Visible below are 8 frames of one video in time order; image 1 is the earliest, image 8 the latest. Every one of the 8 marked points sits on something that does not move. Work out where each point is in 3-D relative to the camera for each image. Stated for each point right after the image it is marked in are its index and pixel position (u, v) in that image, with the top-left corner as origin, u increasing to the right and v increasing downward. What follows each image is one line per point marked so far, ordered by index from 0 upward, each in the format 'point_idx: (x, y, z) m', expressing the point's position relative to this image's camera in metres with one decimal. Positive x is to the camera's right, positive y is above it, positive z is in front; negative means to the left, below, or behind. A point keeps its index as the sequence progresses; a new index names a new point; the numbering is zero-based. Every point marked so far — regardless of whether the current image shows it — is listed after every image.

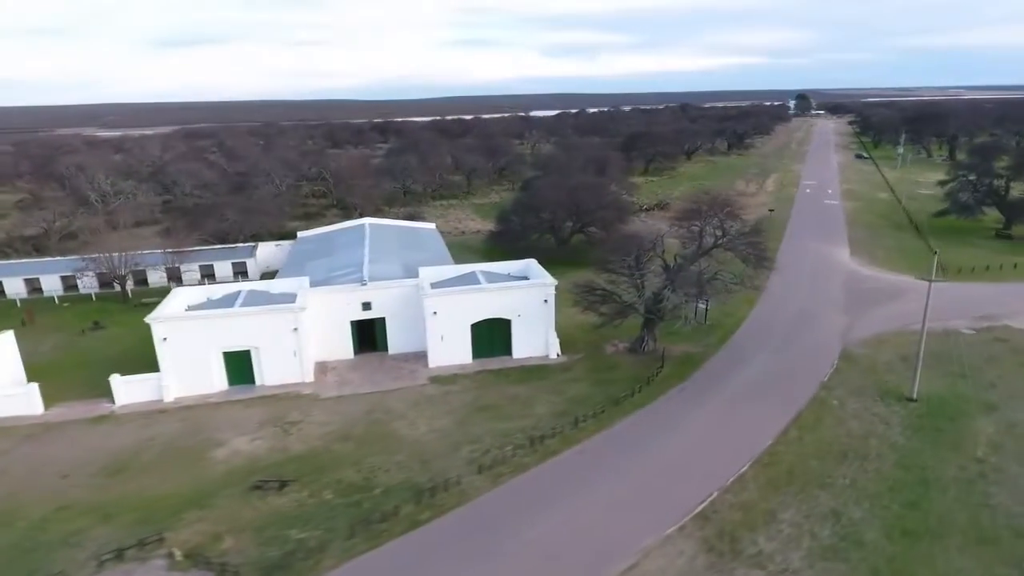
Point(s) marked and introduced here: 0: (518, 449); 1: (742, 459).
0: (+0.1, -5.0, +19.5) m
1: (+6.8, -5.1, +18.7) m
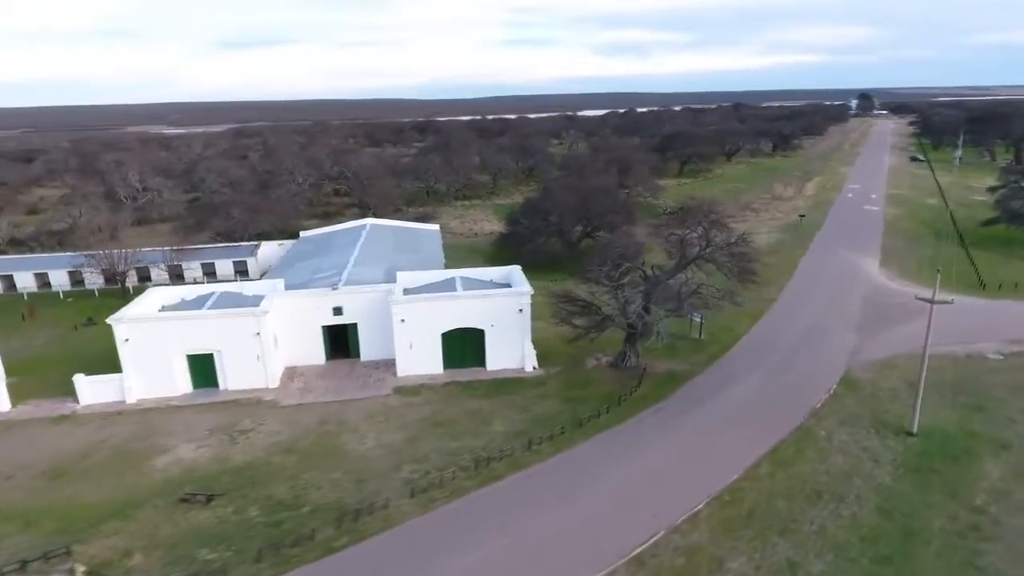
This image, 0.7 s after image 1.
0: (-1.5, -5.4, +18.2) m
1: (+5.1, -5.6, +17.0) m
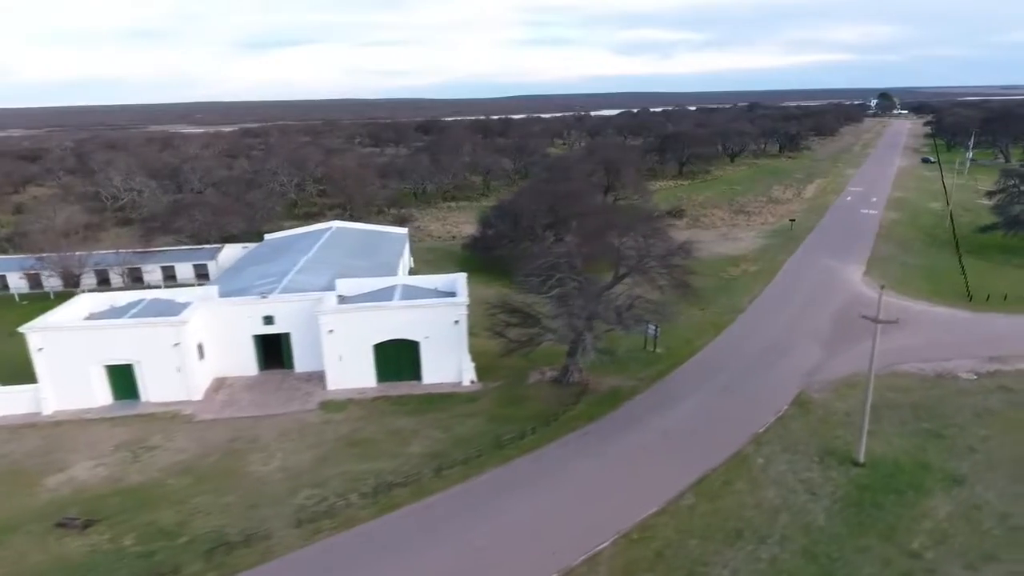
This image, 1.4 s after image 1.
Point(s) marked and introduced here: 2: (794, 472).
0: (-4.2, -5.7, +17.0) m
1: (+2.4, -6.1, +15.6) m
2: (+8.0, -5.2, +17.8) m
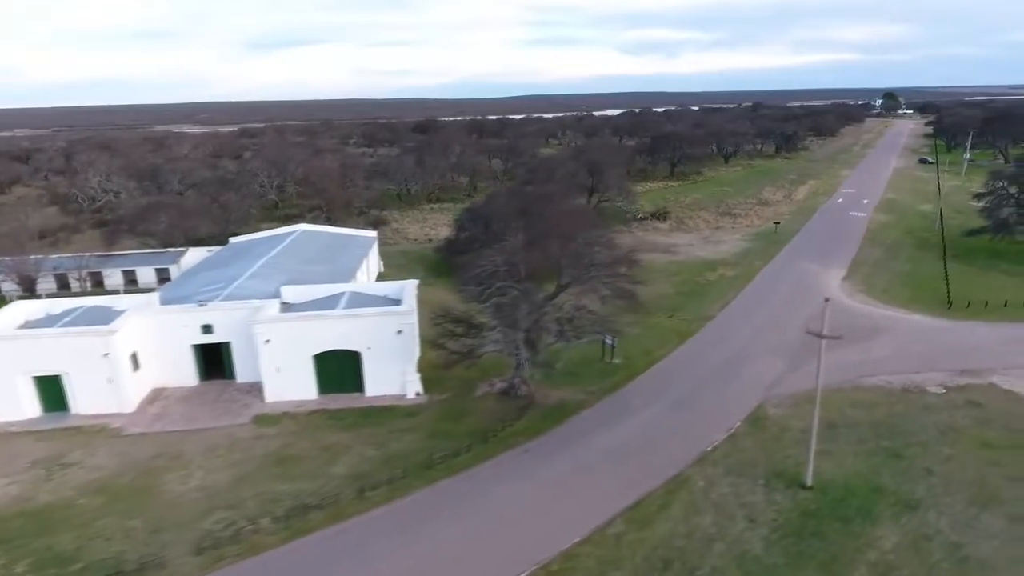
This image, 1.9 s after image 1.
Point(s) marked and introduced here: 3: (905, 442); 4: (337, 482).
0: (-6.2, -6.0, +16.0) m
1: (+0.3, -6.4, +14.5) m
2: (+6.0, -5.6, +16.7) m
3: (+12.1, -4.8, +19.3) m
4: (-5.0, -5.5, +17.8) m
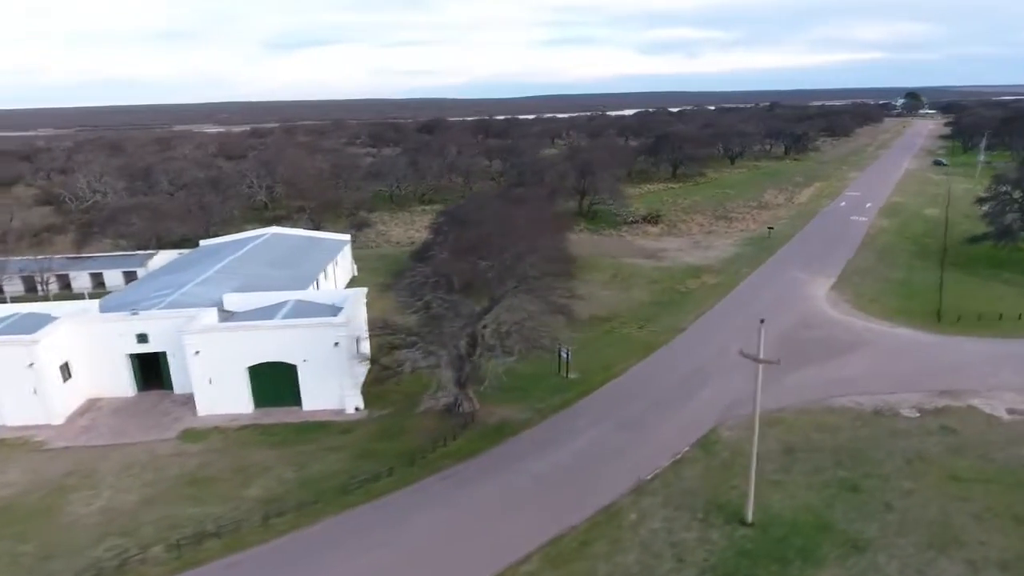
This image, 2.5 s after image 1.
0: (-8.4, -6.3, +15.0) m
1: (-1.9, -6.7, +13.3) m
2: (+3.8, -6.0, +15.4) m
3: (+10.0, -5.2, +17.8) m
4: (-7.1, -5.8, +16.7) m
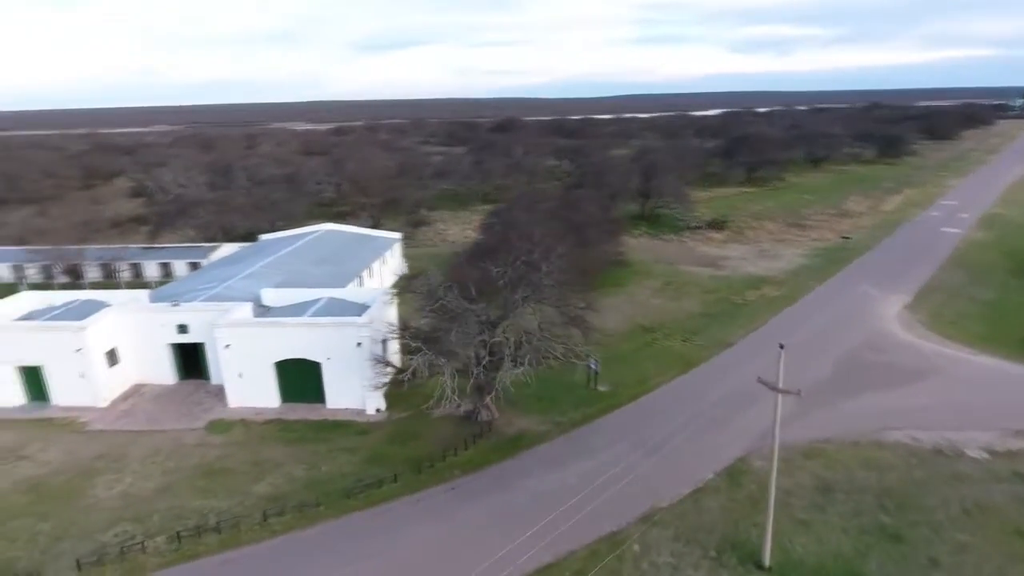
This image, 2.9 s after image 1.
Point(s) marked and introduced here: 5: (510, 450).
0: (-8.5, -6.2, +15.3) m
1: (-2.3, -6.9, +12.9) m
2: (+3.6, -6.3, +14.2) m
3: (+10.1, -5.8, +15.8) m
4: (-7.0, -5.8, +16.9) m
5: (0.0, -4.9, +19.1) m
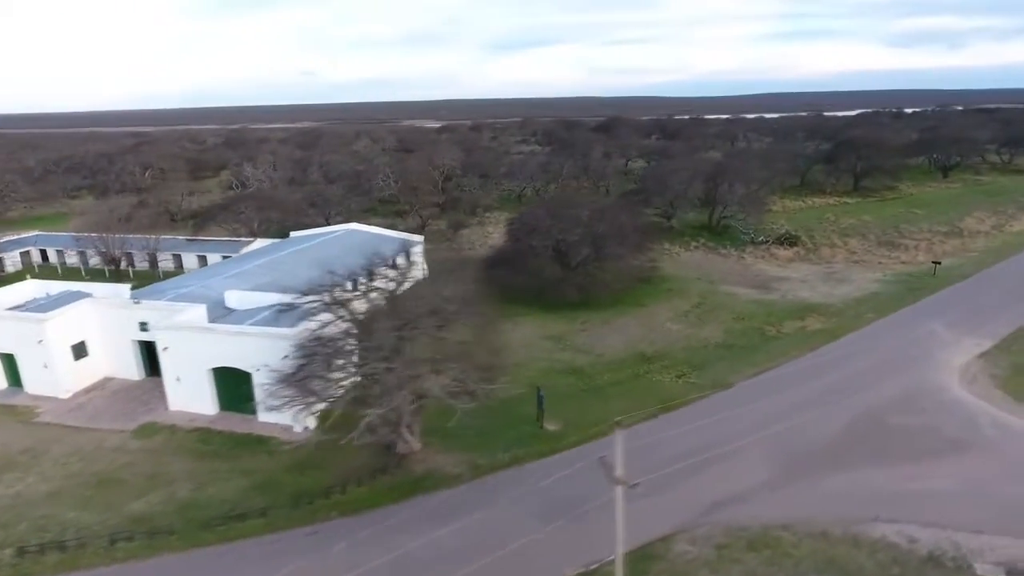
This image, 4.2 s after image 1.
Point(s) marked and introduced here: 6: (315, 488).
0: (-11.9, -6.3, +14.8) m
1: (-6.3, -7.3, +11.3) m
2: (-0.2, -7.1, +11.5) m
3: (+6.5, -7.0, +11.9) m
4: (-10.1, -6.0, +16.1) m
5: (-2.8, -5.5, +17.0) m
6: (-5.4, -5.5, +17.3) m
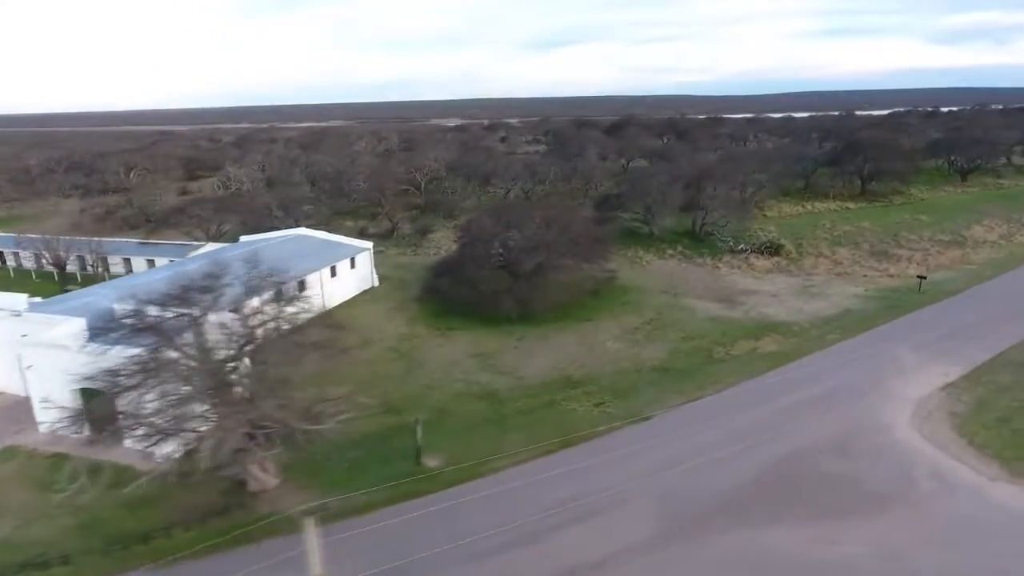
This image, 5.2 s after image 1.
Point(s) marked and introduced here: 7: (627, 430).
0: (-15.8, -6.8, +13.4) m
1: (-10.3, -7.8, +9.6) m
2: (-4.2, -7.7, +9.6) m
3: (+2.5, -7.7, +9.7) m
4: (-13.9, -6.4, +14.6) m
5: (-6.6, -6.1, +15.1) m
6: (-9.1, -6.0, +15.6) m
7: (+4.0, -4.4, +19.6) m
